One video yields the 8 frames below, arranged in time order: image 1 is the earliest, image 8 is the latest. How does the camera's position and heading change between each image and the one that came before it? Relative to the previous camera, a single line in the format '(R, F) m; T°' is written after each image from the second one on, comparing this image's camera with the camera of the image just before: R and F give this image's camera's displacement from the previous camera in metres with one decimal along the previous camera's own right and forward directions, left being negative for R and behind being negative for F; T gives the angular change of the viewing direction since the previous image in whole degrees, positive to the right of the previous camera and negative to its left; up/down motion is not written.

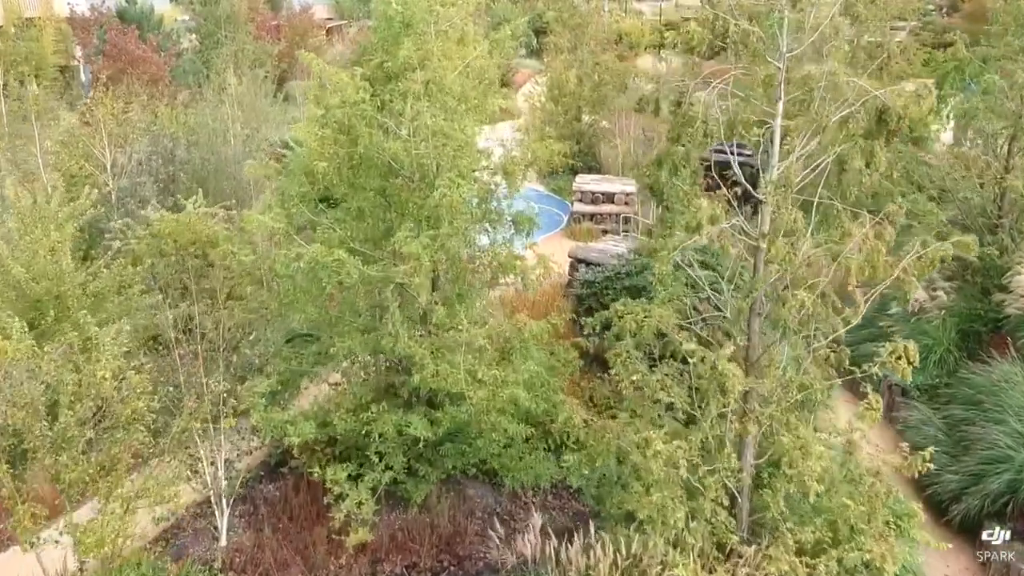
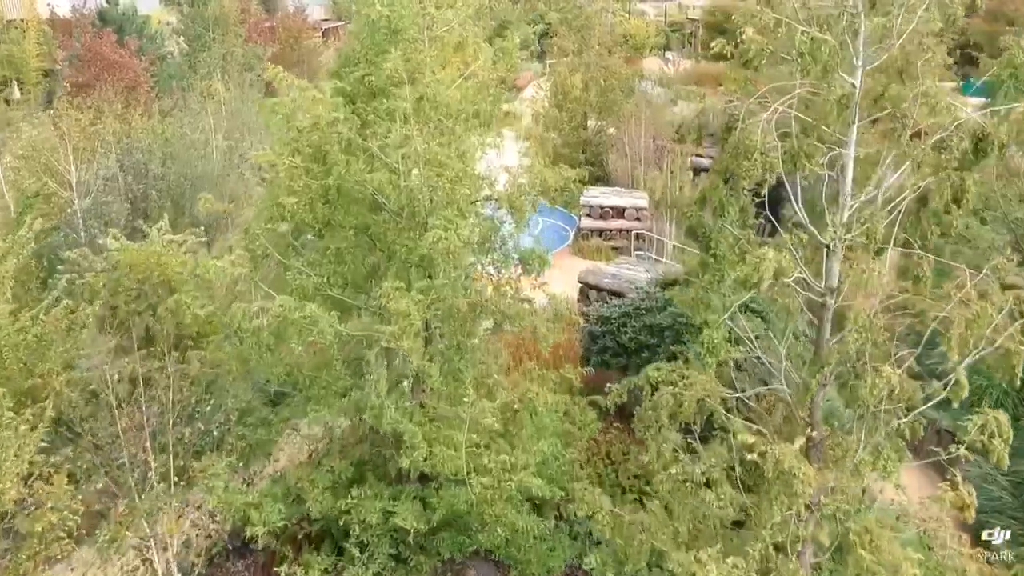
(0.0, +1.2) m; 0°
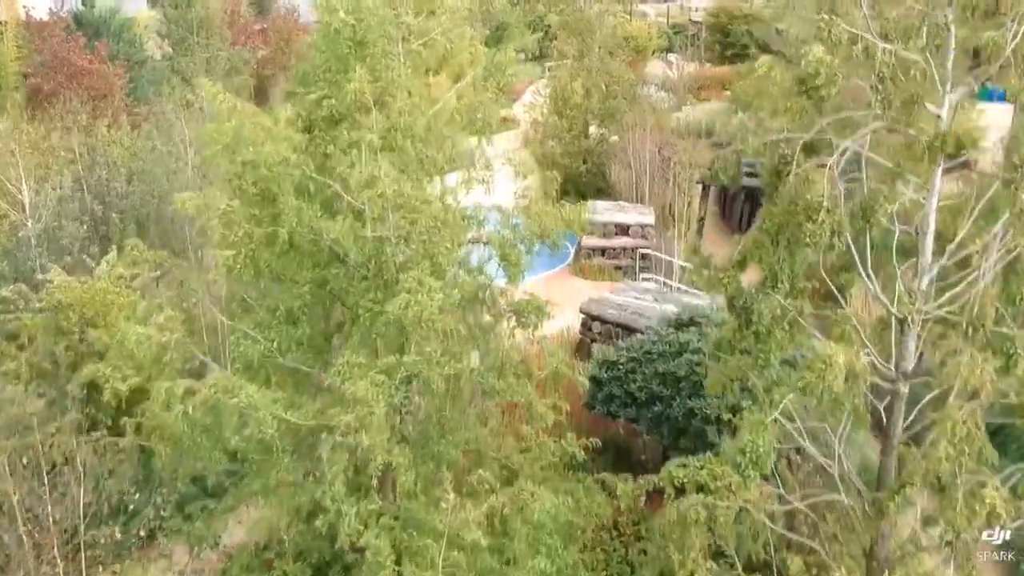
(0.0, +1.1) m; 0°
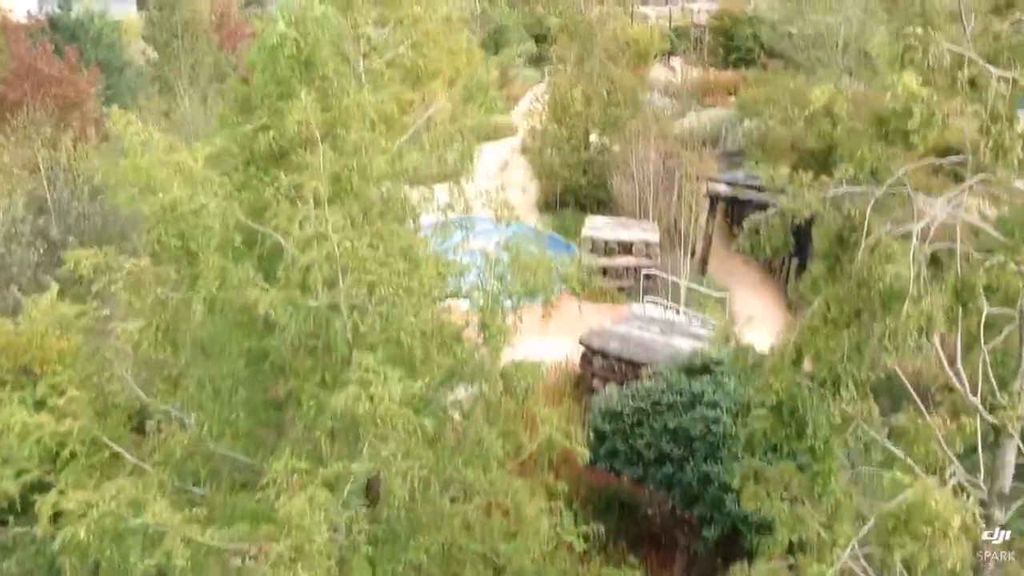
(+0.1, +0.9) m; 0°
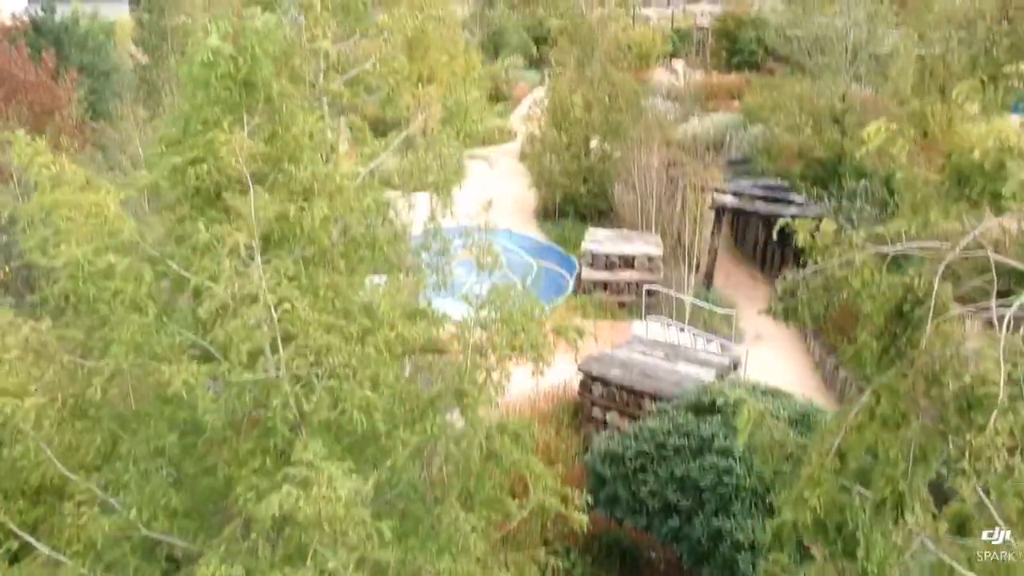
(+0.1, +0.6) m; 0°
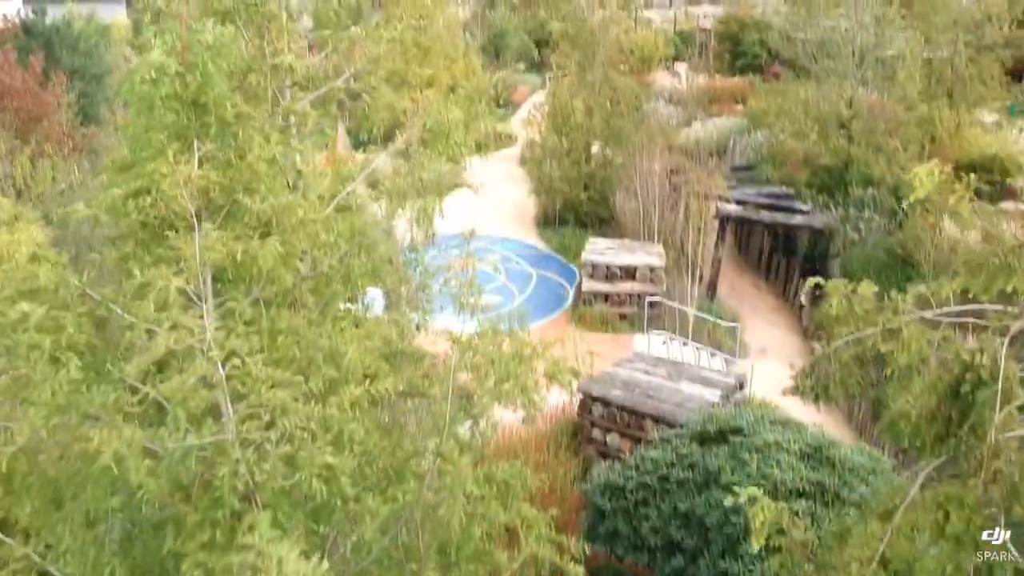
(0.0, +0.4) m; 0°
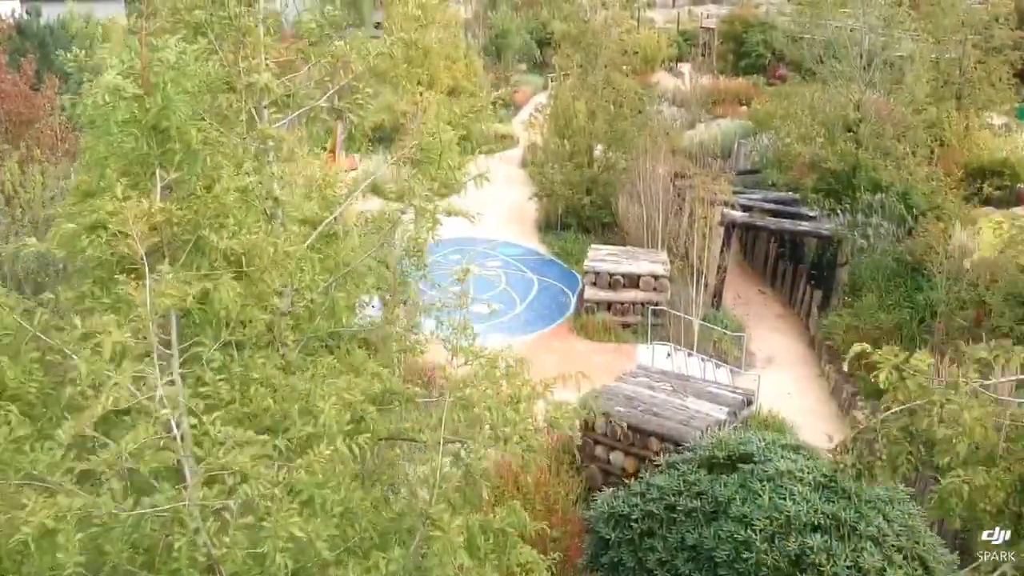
(0.0, +0.3) m; 0°
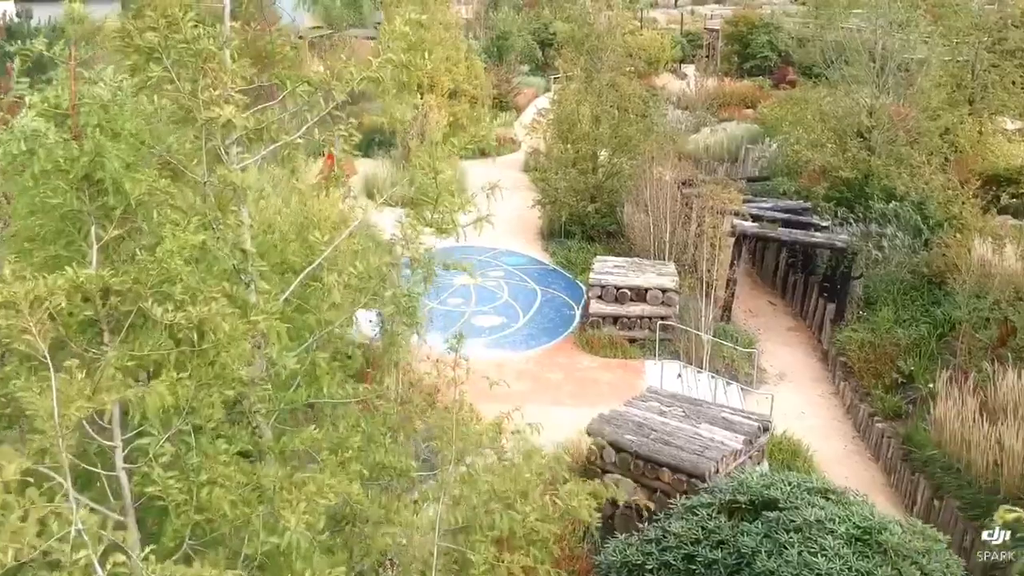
(0.0, +0.5) m; 0°
